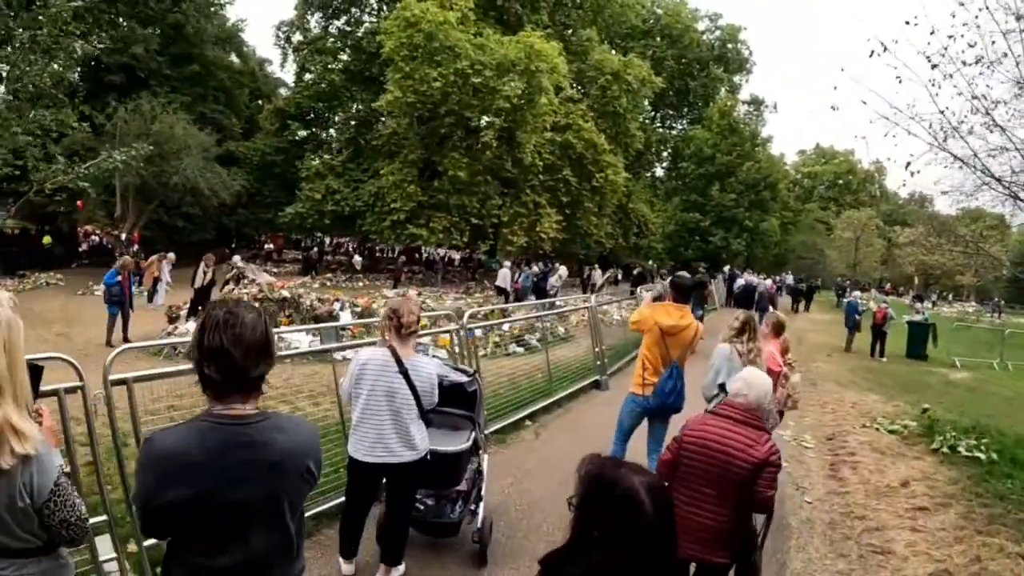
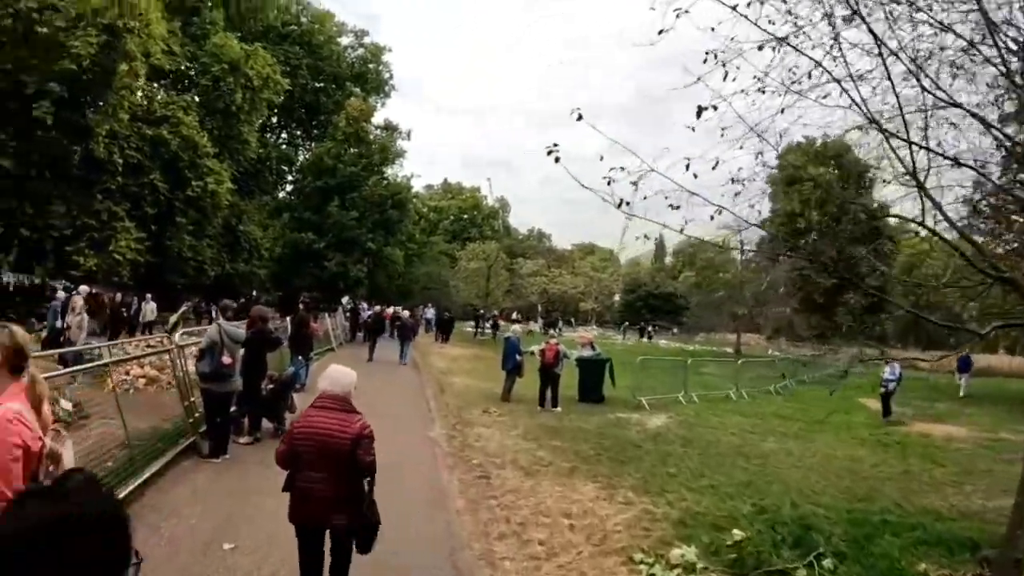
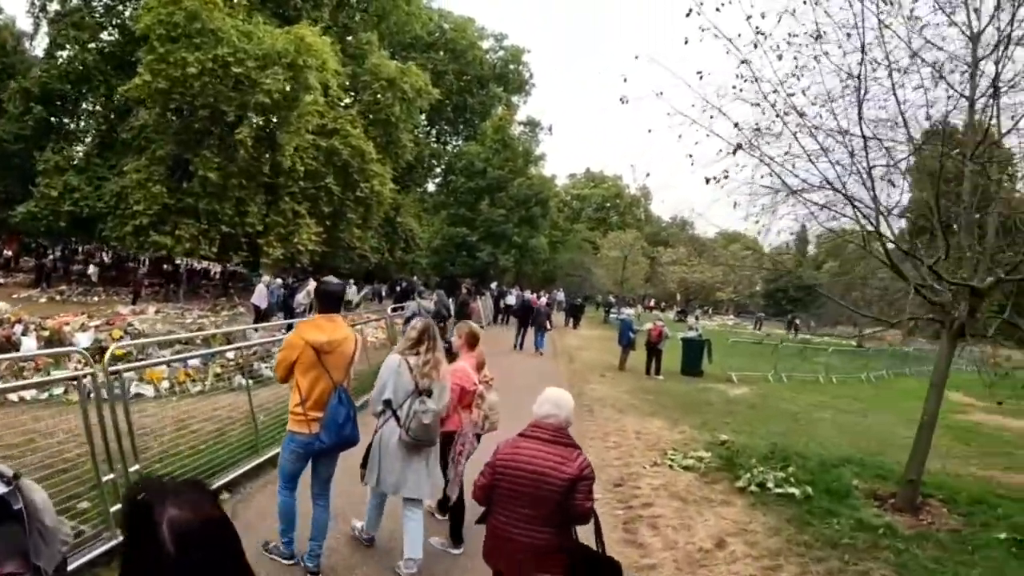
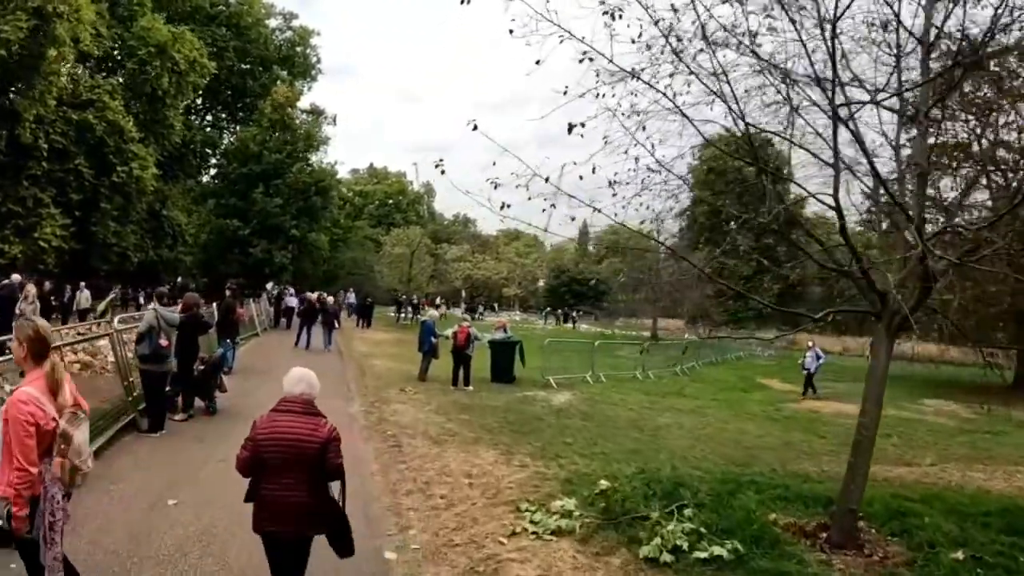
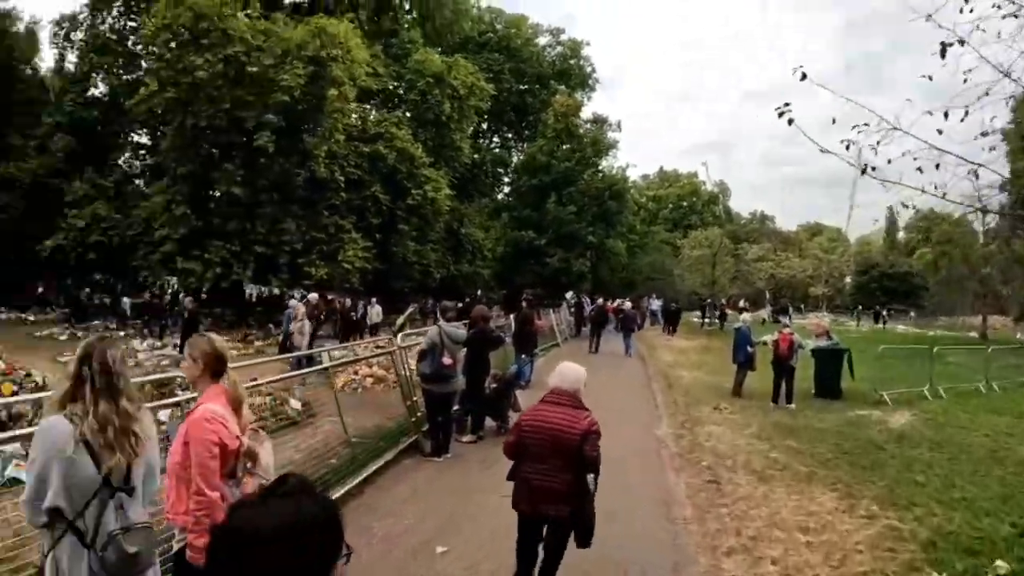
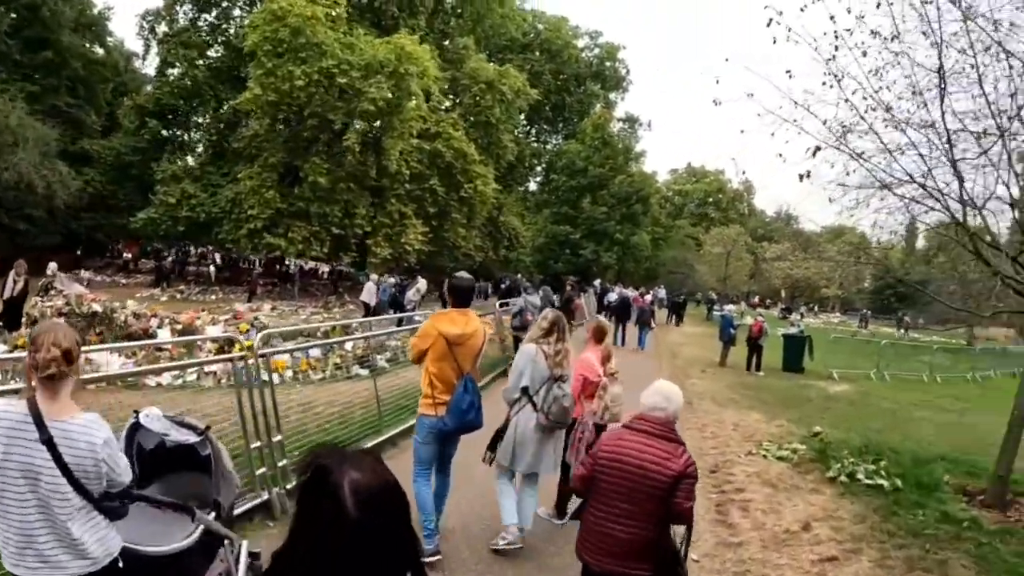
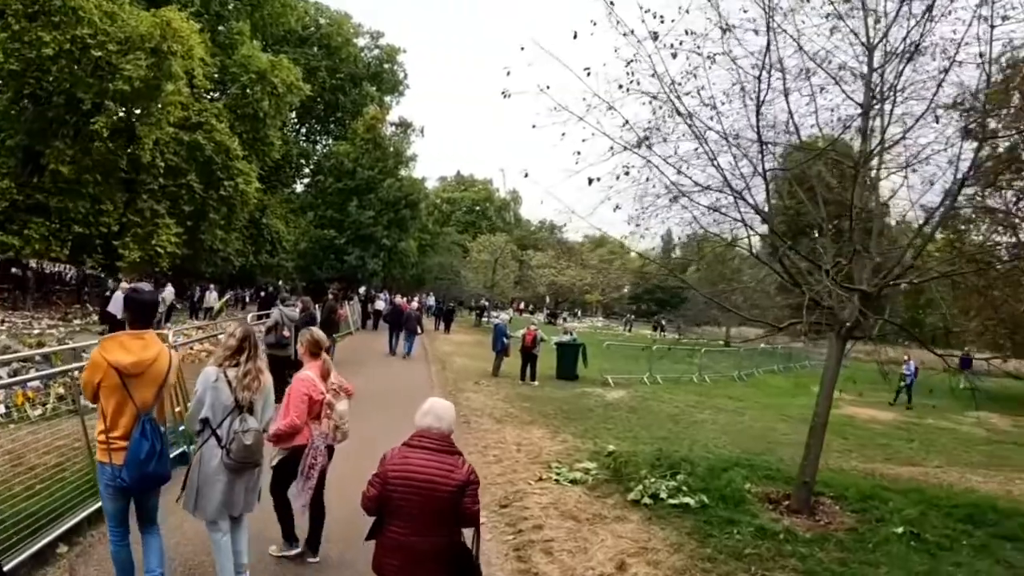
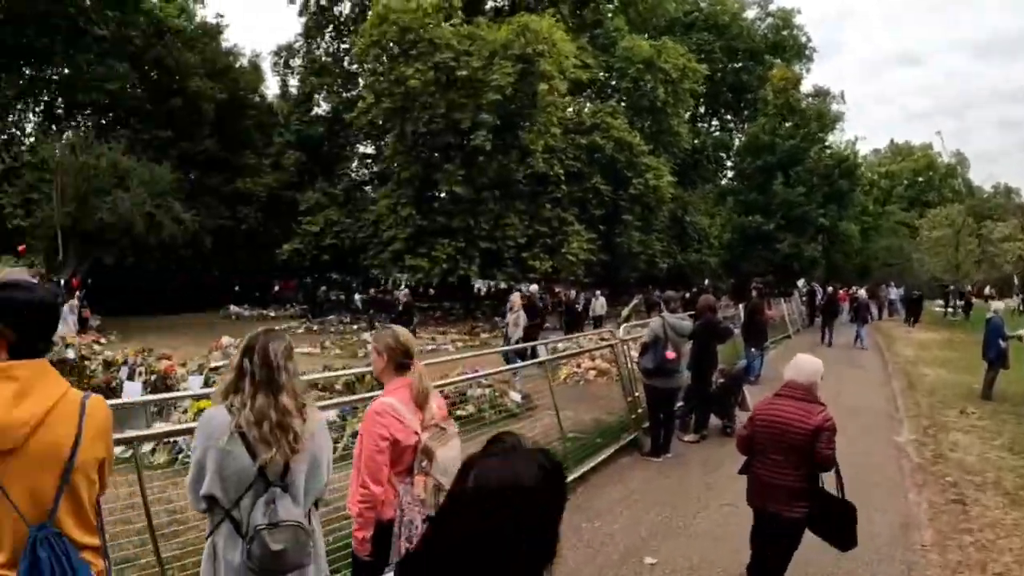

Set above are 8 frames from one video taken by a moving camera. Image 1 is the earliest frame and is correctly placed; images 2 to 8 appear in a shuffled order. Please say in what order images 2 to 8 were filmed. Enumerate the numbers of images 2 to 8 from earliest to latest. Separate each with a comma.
6, 3, 7, 4, 2, 5, 8
